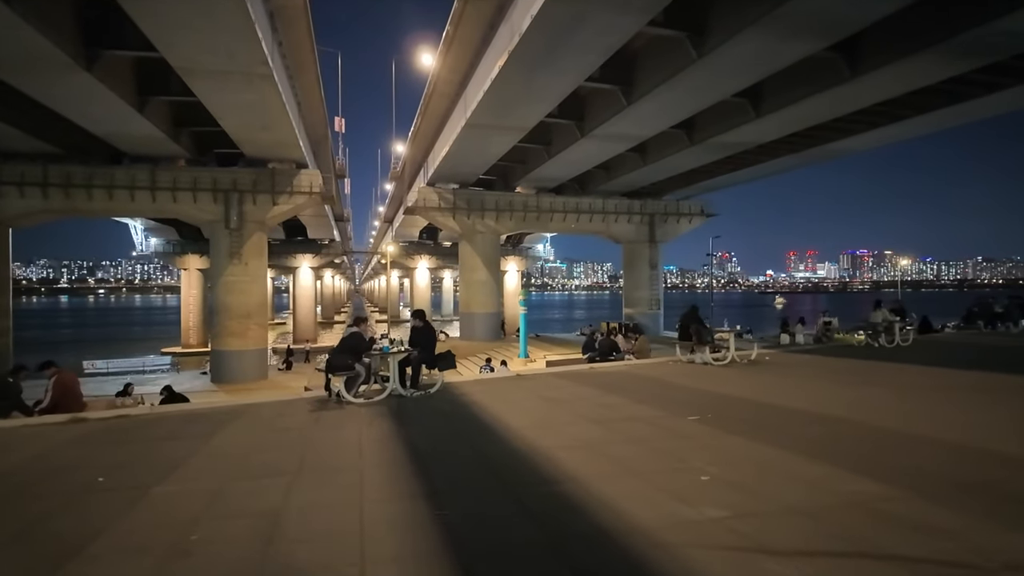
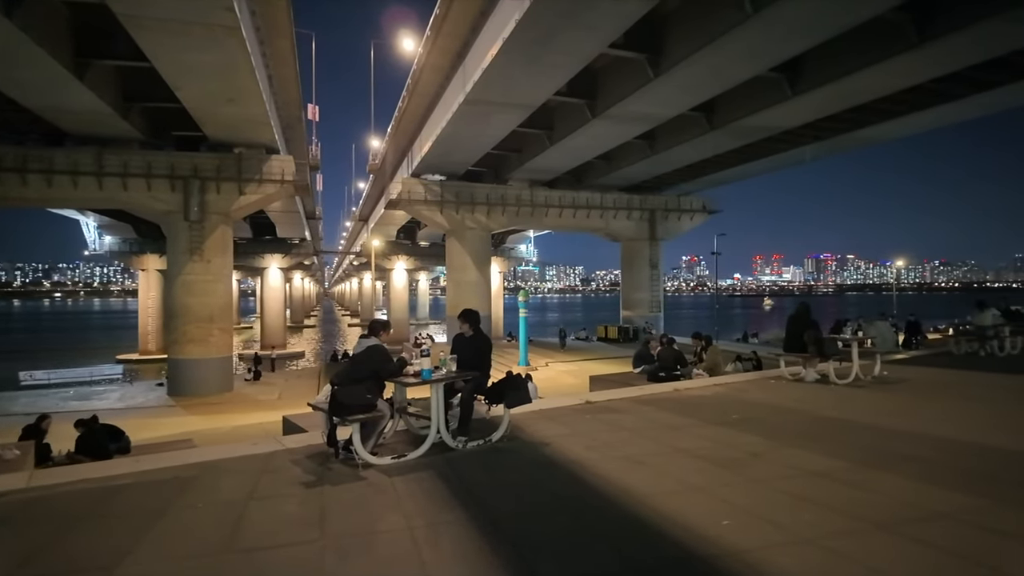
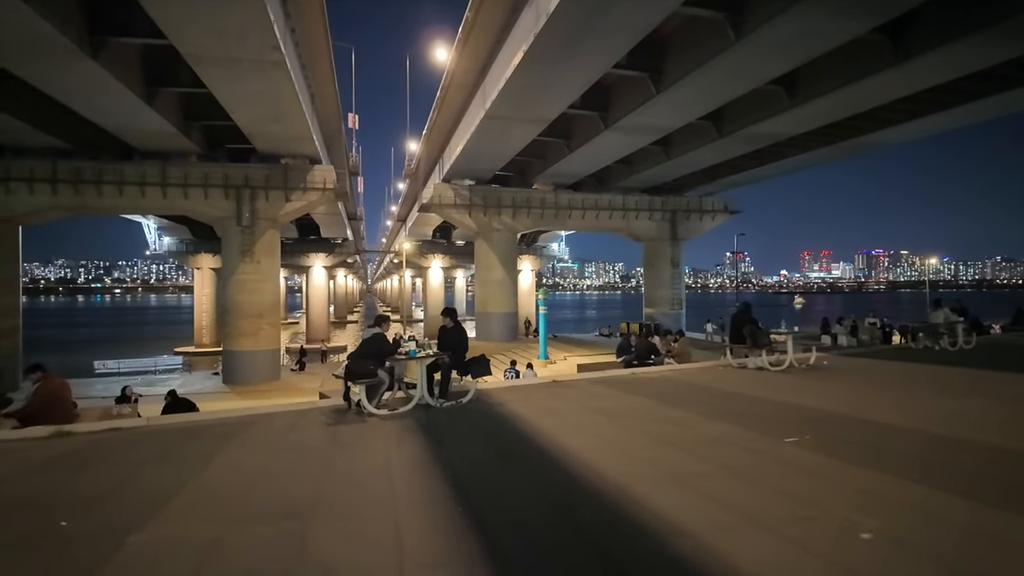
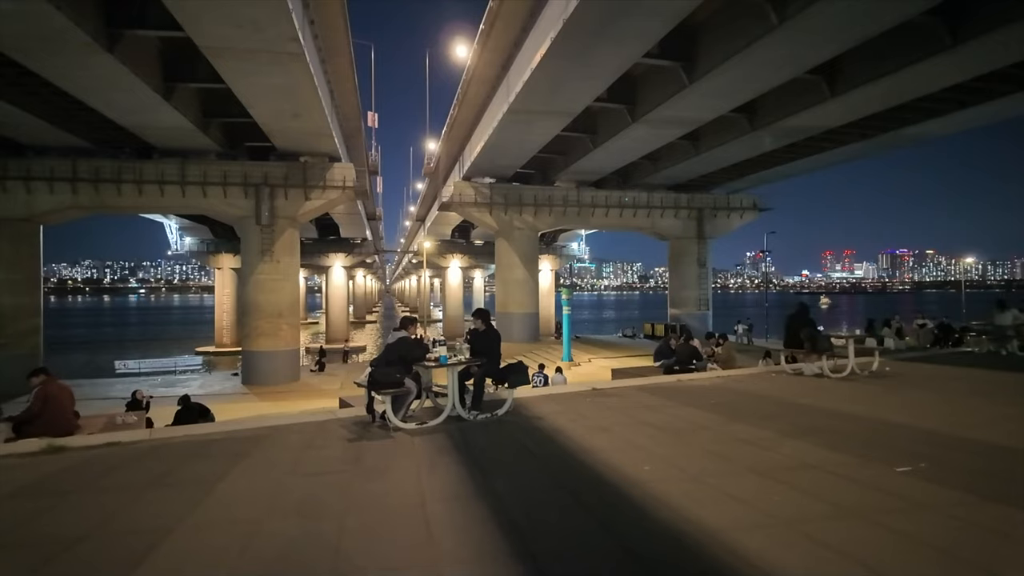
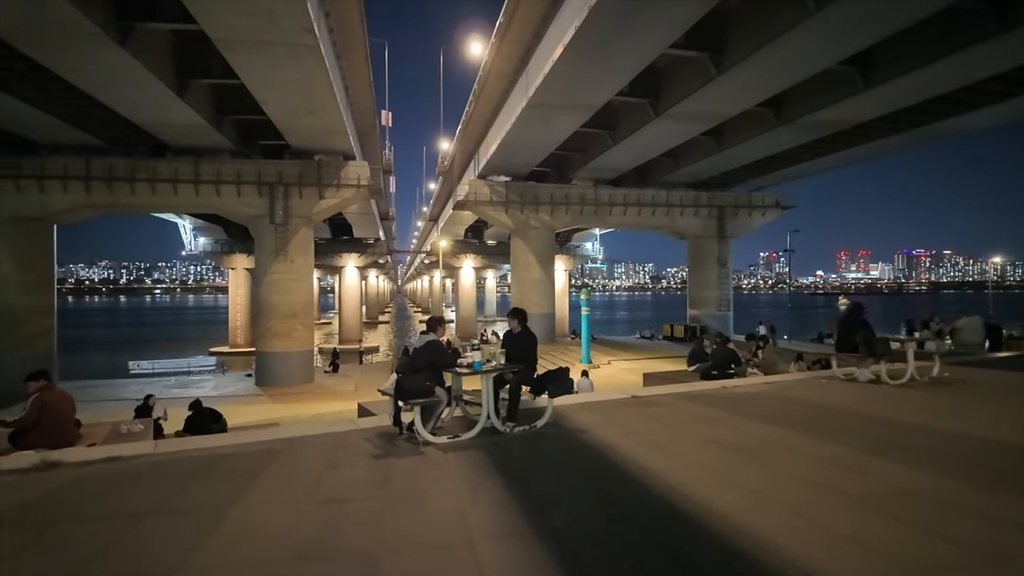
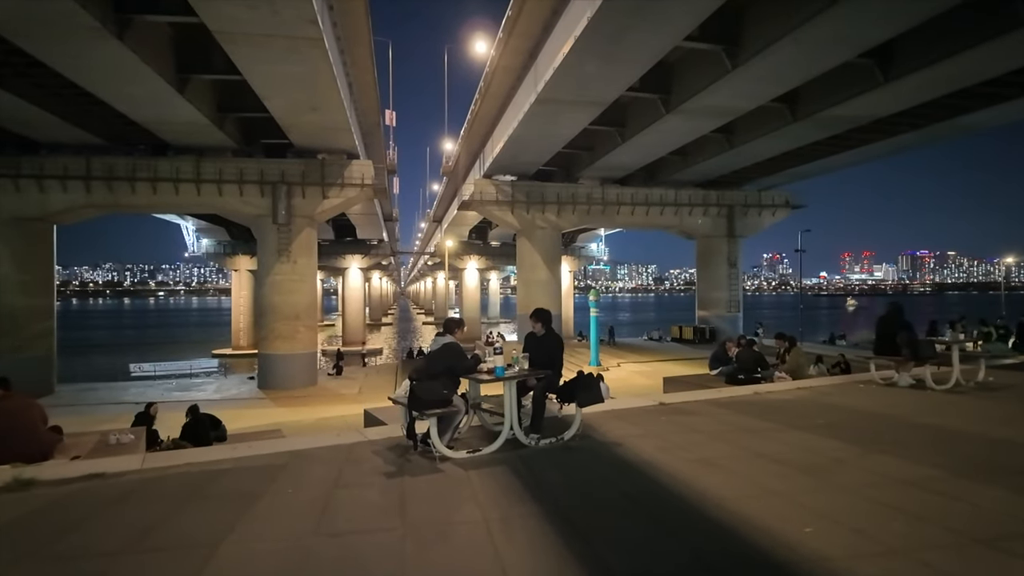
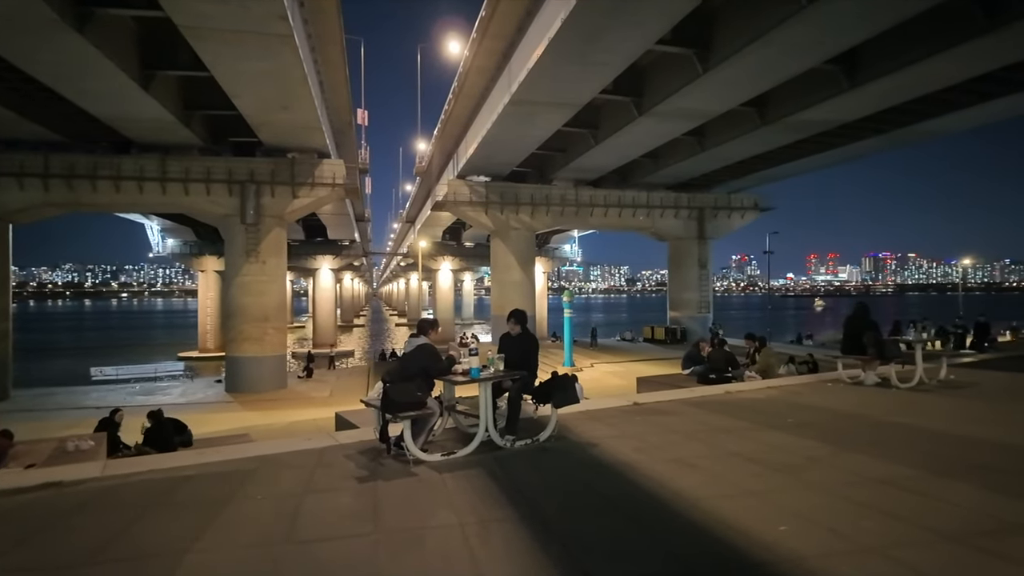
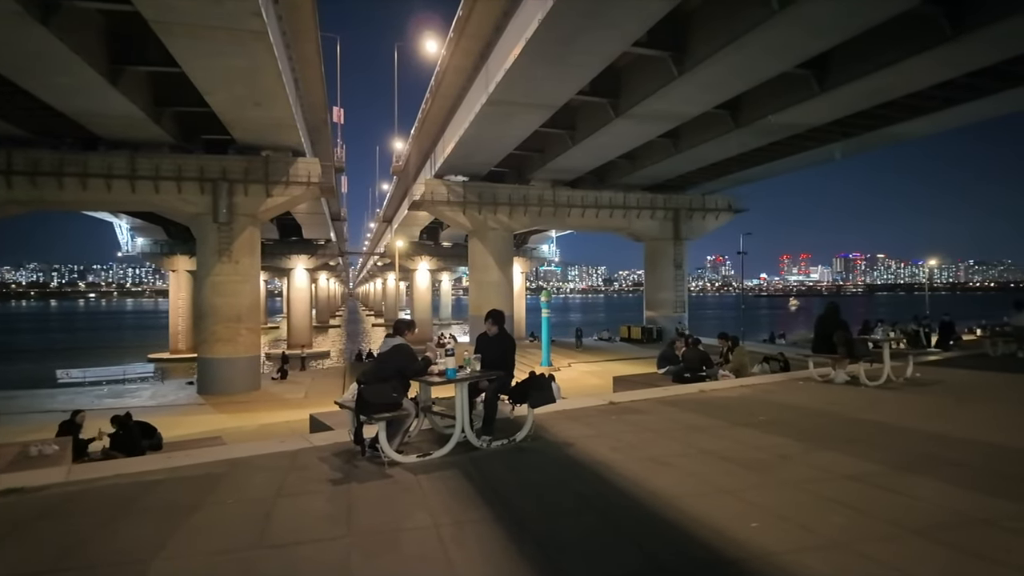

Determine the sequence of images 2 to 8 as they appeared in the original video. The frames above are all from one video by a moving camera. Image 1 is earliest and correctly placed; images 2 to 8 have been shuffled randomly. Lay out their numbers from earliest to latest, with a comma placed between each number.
3, 4, 5, 6, 7, 8, 2
